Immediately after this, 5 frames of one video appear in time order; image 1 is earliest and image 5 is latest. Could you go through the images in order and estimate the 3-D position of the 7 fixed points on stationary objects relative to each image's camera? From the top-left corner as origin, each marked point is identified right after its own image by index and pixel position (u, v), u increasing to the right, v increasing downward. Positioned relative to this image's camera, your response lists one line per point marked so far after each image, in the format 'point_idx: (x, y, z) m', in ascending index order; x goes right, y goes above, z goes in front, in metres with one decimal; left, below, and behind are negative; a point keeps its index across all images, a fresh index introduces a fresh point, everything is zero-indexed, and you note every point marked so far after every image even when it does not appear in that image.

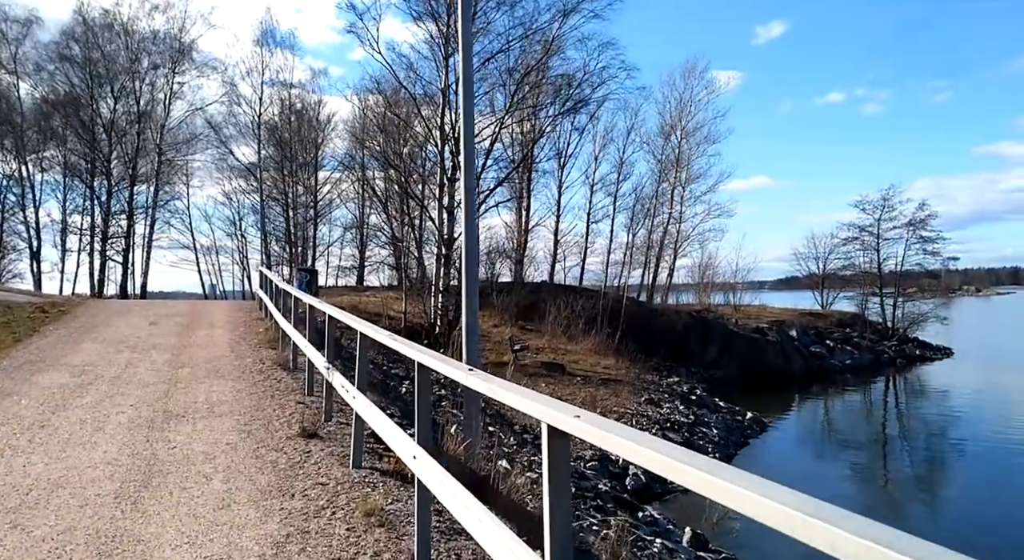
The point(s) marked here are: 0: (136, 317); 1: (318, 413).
0: (-7.7, -0.8, +13.1) m
1: (-1.7, -1.2, +5.5) m
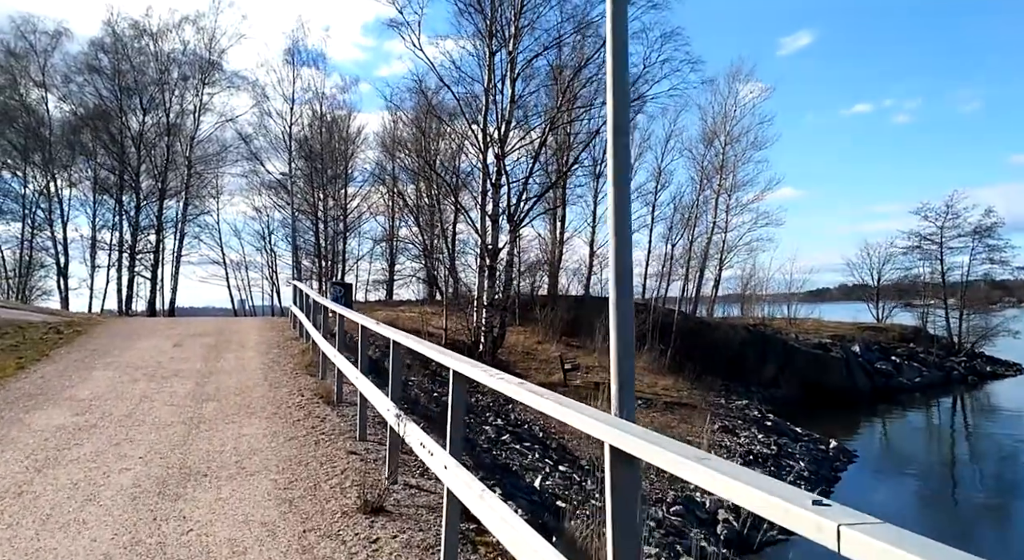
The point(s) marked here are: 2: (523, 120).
0: (-6.6, -1.1, +12.1) m
1: (-0.9, -1.3, +4.2) m
2: (+0.2, +4.3, +16.6) m
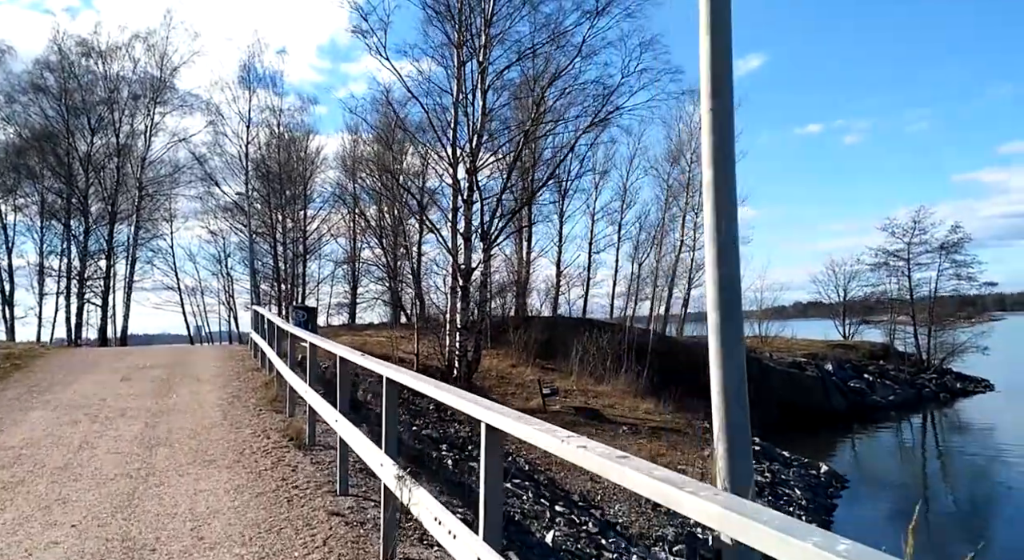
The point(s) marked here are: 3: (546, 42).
0: (-7.0, -1.6, +10.9) m
1: (-0.8, -1.4, +3.4) m
2: (-0.5, +3.7, +16.0) m
3: (+0.8, +5.6, +15.2) m
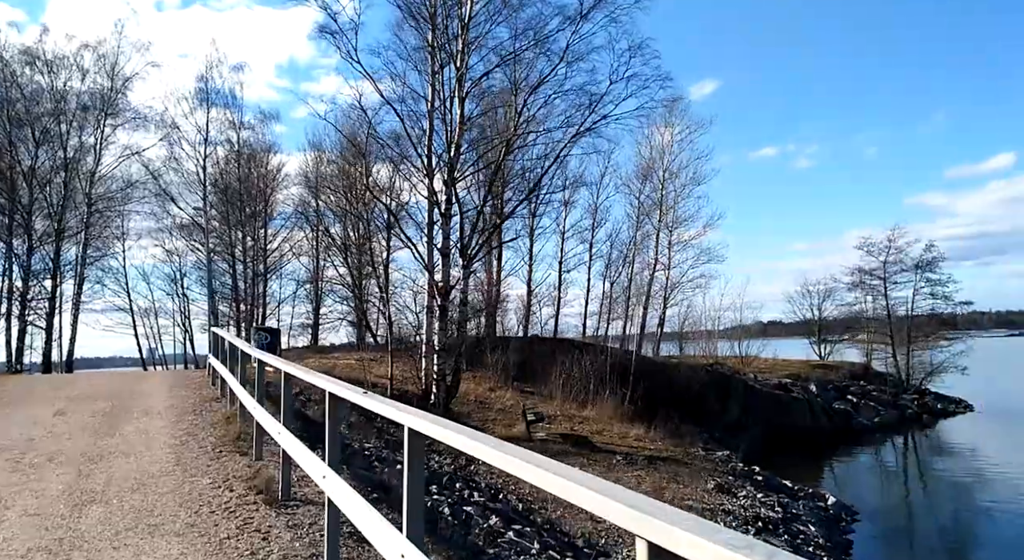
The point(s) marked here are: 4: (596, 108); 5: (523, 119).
0: (-7.1, -1.9, +9.6) m
1: (-0.5, -1.5, +2.4) m
2: (-0.9, +3.3, +15.2) m
3: (+0.4, +5.2, +14.5) m
4: (+1.8, +3.8, +13.8) m
5: (+0.4, +3.8, +15.0) m
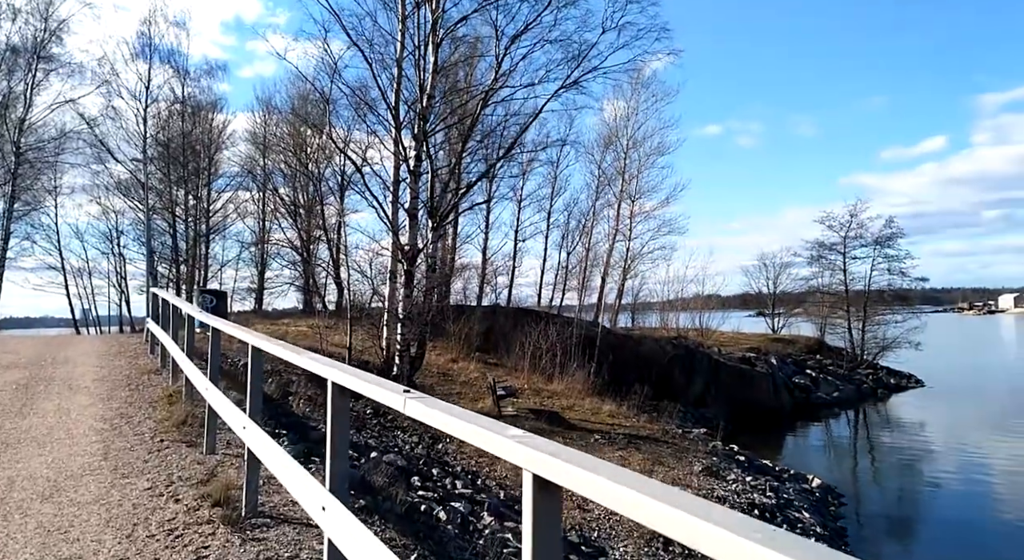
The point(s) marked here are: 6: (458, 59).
0: (-7.3, -1.2, +8.1) m
1: (-0.1, -1.3, +1.5) m
2: (-1.4, +4.0, +13.9) m
3: (0.0, +5.9, +13.2) m
4: (+1.4, +4.4, +12.8) m
5: (-0.1, +4.5, +13.7) m
6: (-1.1, +4.8, +13.9) m
